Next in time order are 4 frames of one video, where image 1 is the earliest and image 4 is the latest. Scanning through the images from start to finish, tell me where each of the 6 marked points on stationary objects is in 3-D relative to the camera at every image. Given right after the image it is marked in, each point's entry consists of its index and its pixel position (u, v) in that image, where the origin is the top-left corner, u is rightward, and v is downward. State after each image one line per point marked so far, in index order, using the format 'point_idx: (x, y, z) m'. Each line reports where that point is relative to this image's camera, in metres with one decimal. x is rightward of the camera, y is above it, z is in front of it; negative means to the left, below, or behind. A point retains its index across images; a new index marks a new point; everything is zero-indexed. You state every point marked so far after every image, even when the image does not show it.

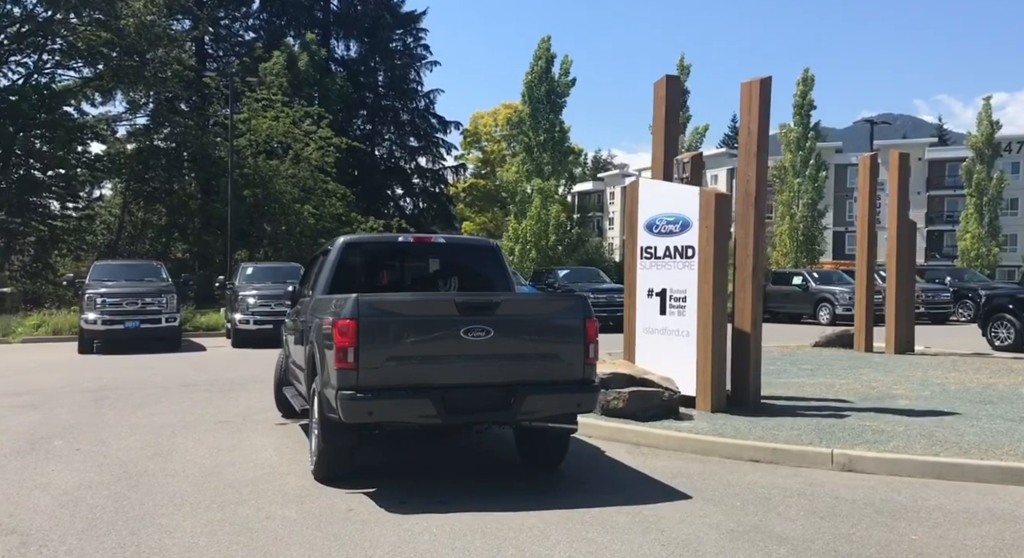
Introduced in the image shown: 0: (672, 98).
0: (+1.9, +2.2, +12.0) m
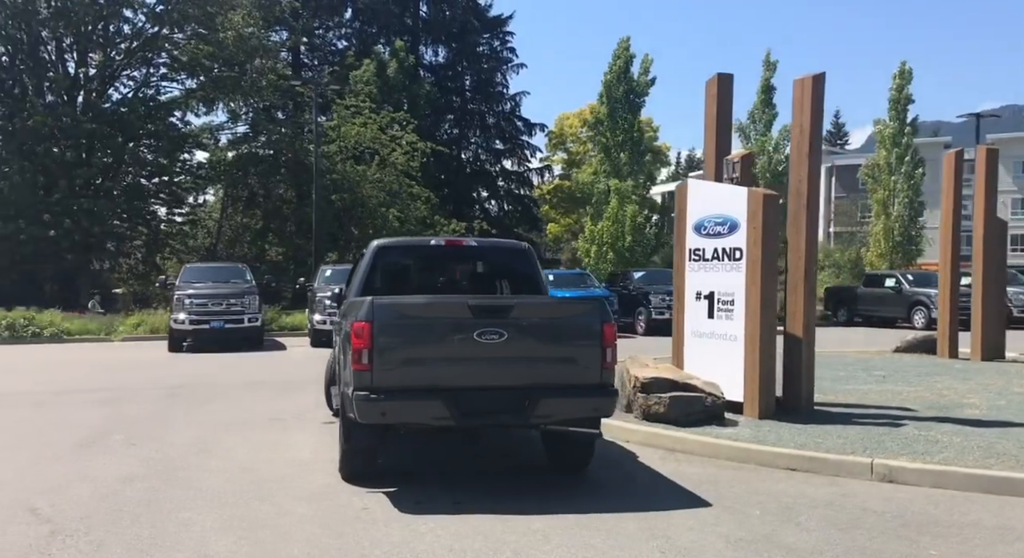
0: (+2.5, +2.2, +11.8) m
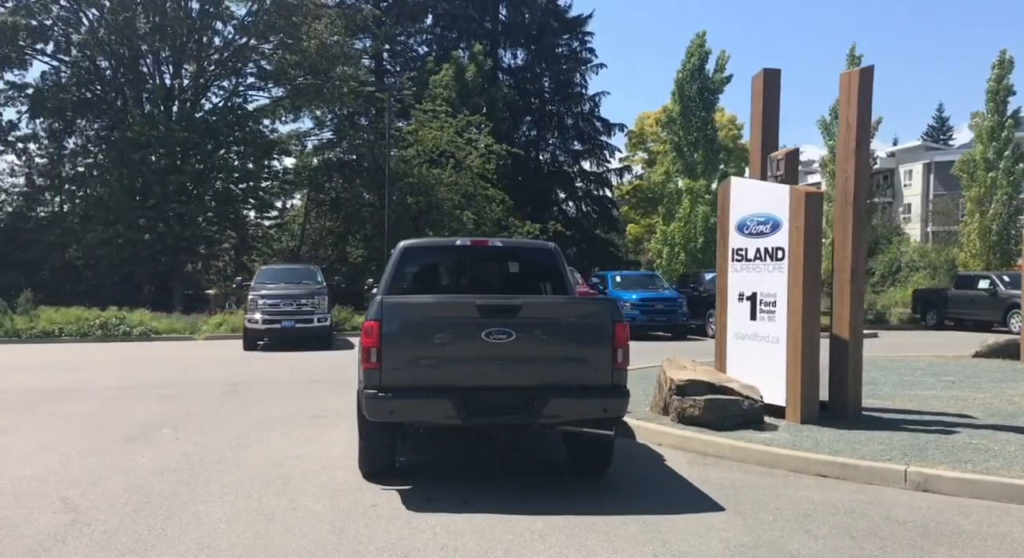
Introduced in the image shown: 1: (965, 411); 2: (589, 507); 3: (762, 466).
0: (+3.0, +2.2, +11.5) m
1: (+5.3, -1.5, +11.6) m
2: (+0.6, -1.7, +7.5) m
3: (+2.2, -1.7, +8.8) m
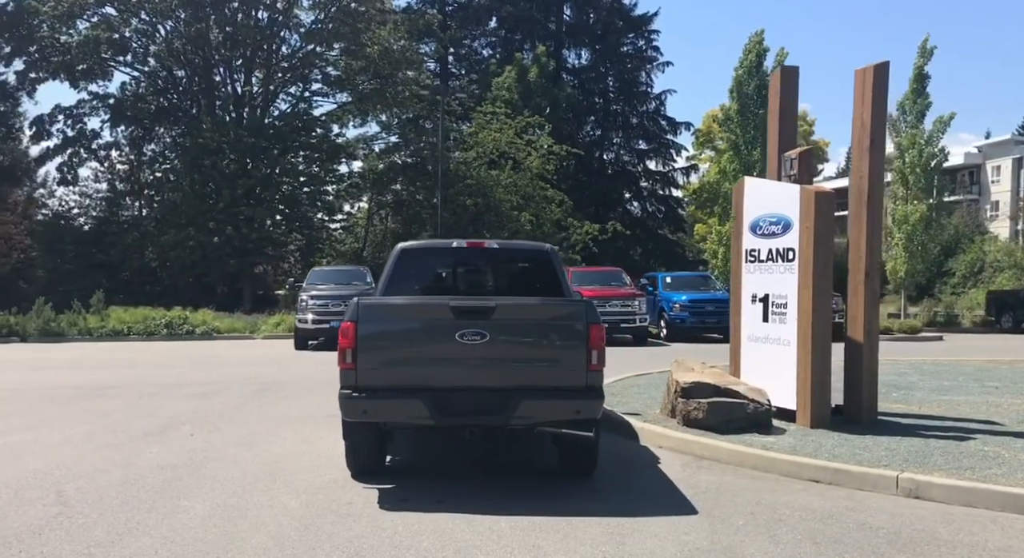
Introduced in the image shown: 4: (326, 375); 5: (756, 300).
0: (+3.1, +2.1, +11.3) m
1: (+5.4, -1.5, +11.2) m
2: (+0.4, -1.7, +7.5) m
3: (+2.2, -1.7, +8.7) m
4: (-3.0, -1.7, +16.6) m
5: (+2.7, -0.2, +10.9) m
